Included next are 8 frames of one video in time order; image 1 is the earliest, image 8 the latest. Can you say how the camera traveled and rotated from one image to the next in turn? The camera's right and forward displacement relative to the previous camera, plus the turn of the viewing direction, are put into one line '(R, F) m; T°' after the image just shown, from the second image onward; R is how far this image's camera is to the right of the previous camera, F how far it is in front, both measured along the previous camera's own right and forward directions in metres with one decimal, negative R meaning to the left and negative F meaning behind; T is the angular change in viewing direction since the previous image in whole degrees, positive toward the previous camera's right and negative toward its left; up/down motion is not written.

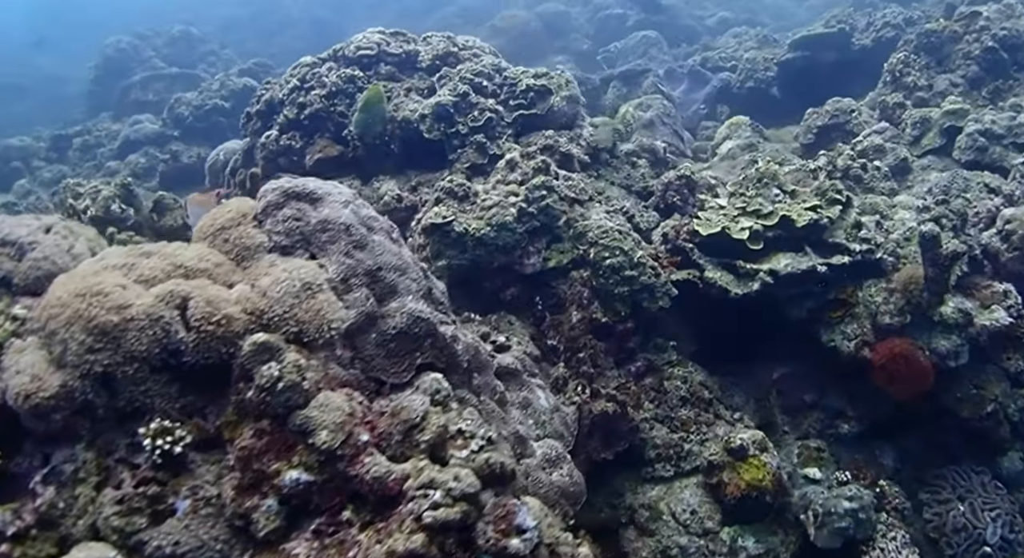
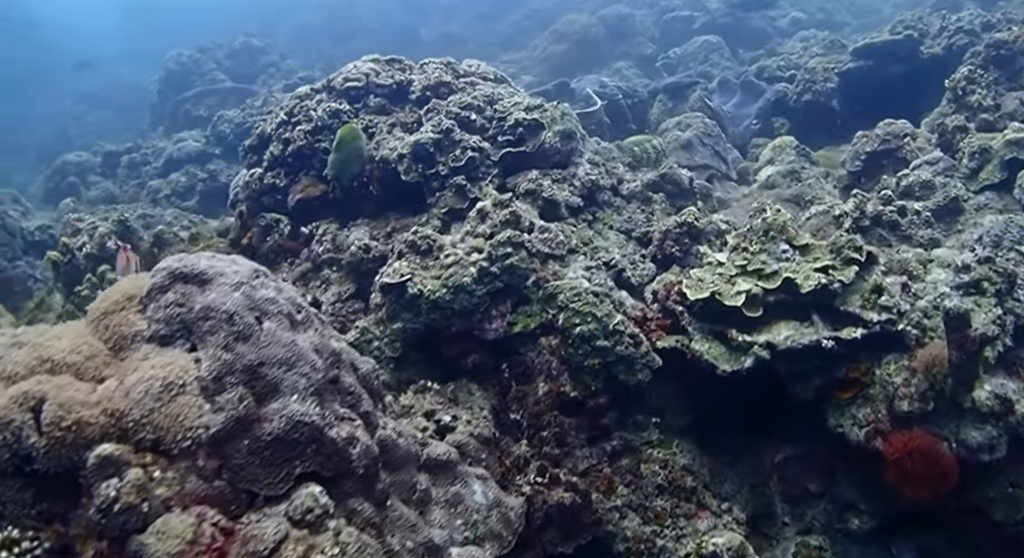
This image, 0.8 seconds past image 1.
(+1.0, +0.7) m; -7°
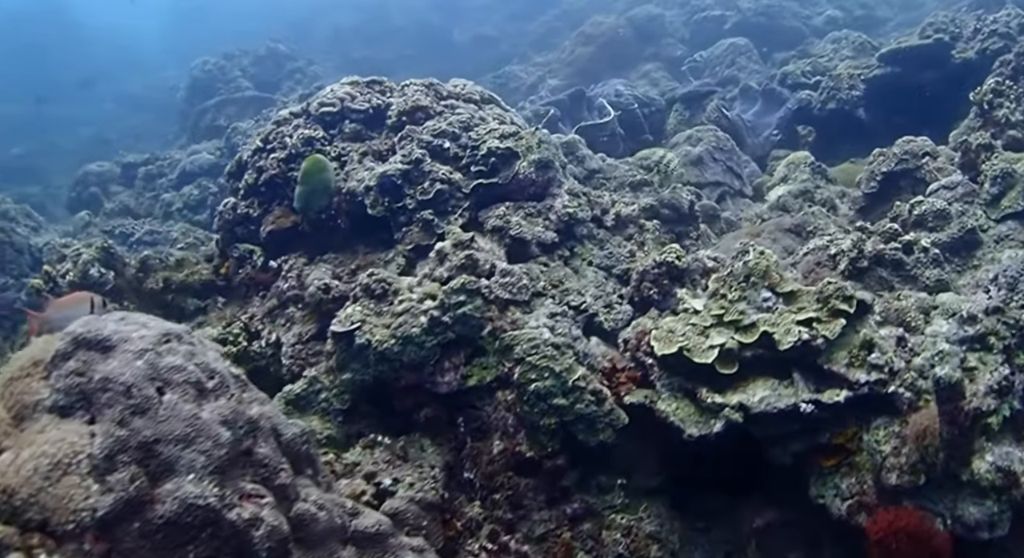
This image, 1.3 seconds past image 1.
(+0.7, +0.4) m; -4°
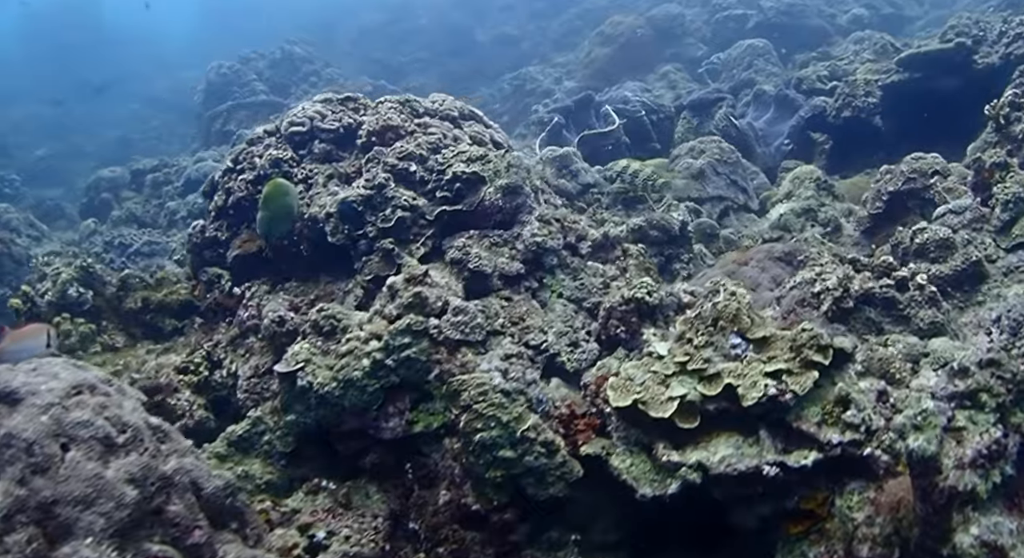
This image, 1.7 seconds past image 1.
(+0.6, +0.4) m; -3°
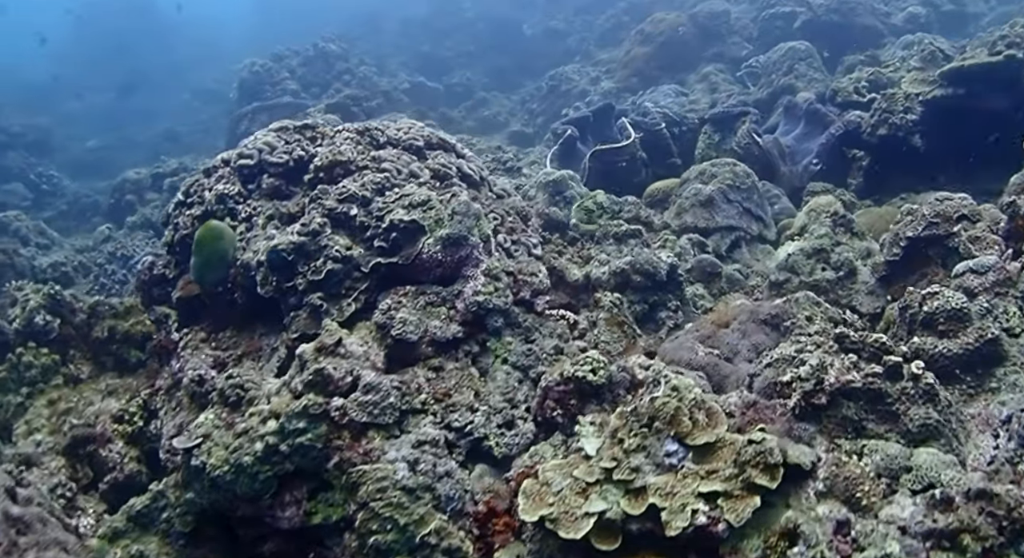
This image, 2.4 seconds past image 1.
(+0.9, +0.7) m; -5°
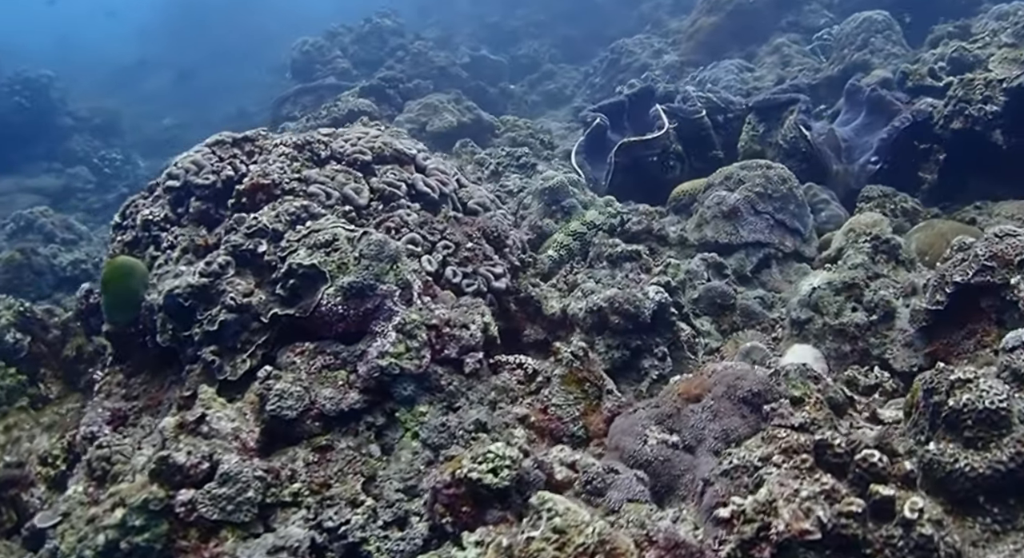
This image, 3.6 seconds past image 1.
(+1.1, +1.1) m; -8°
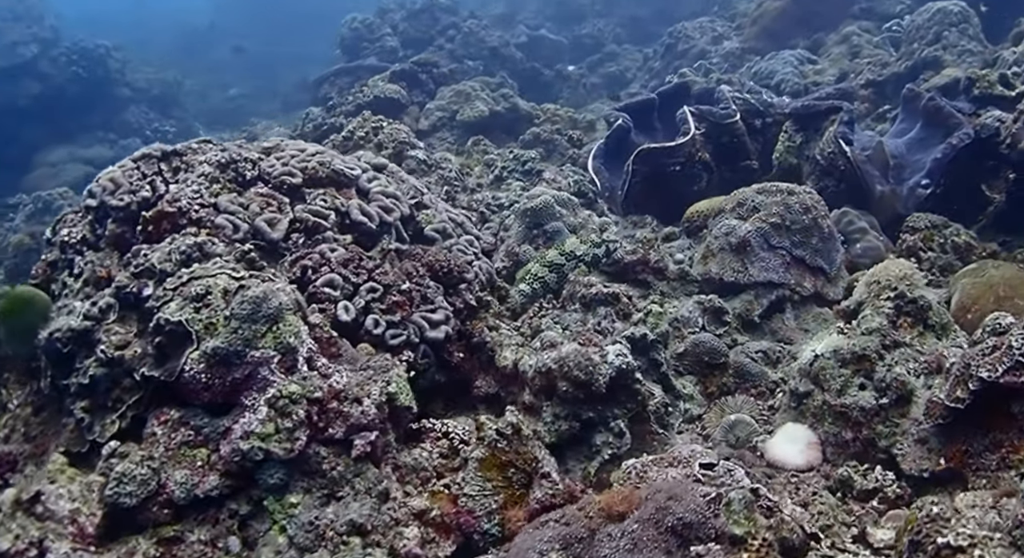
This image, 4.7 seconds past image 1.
(+1.0, +0.9) m; -6°
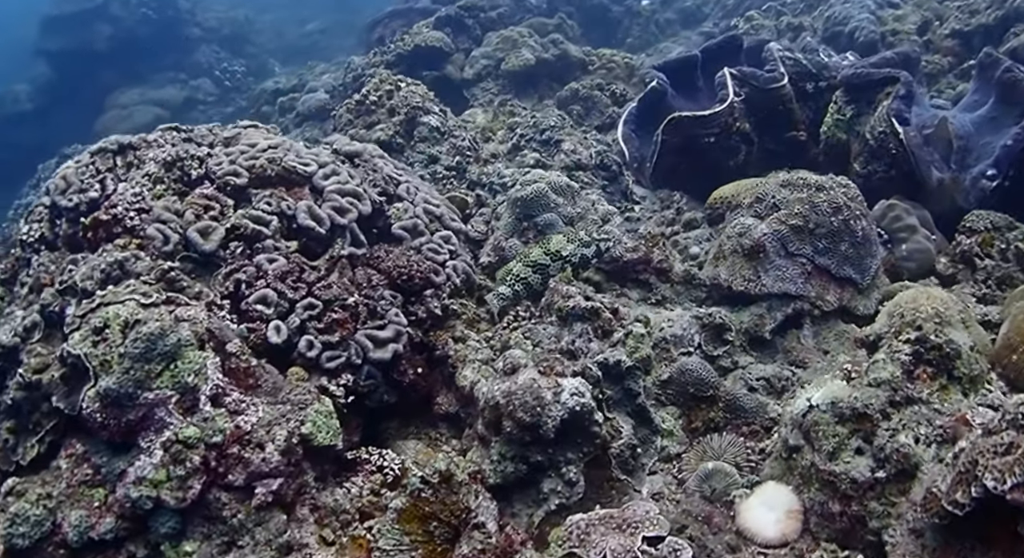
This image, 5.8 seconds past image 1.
(+0.8, +0.7) m; -7°
